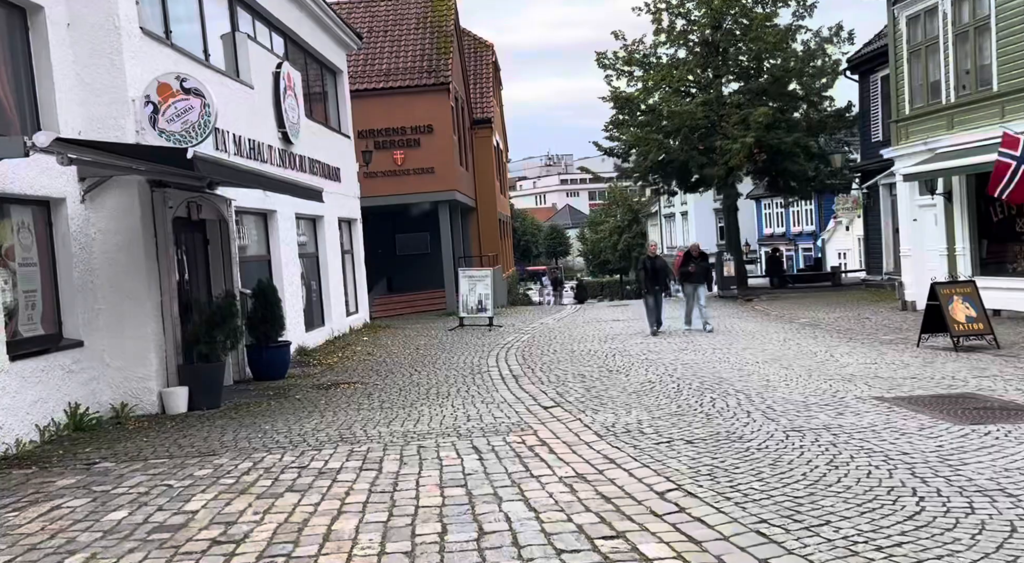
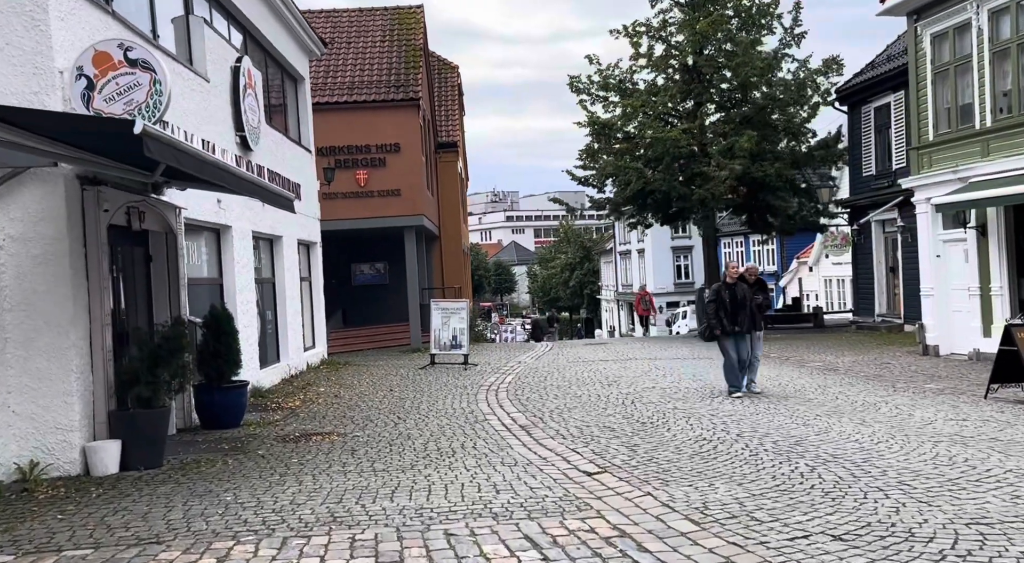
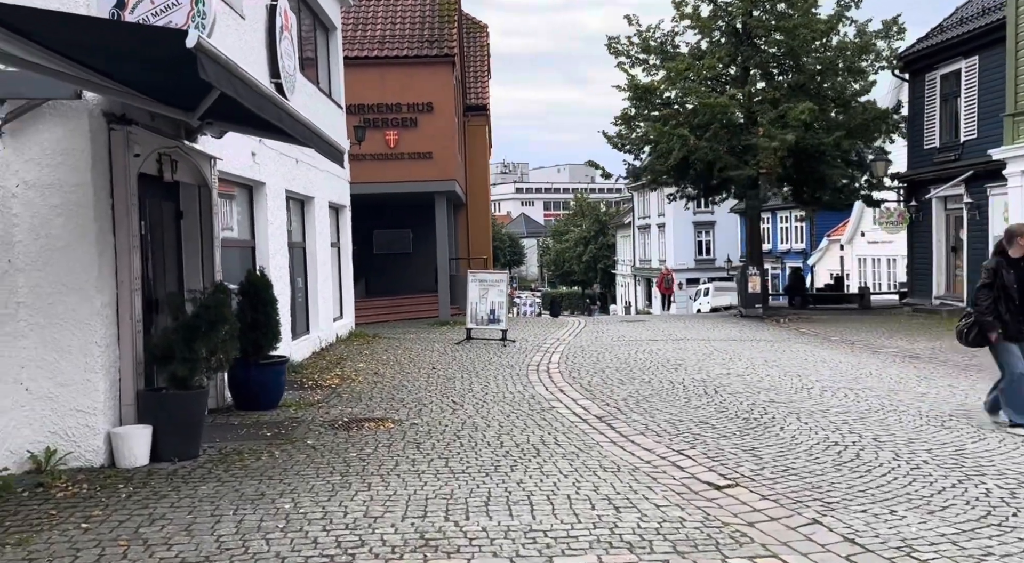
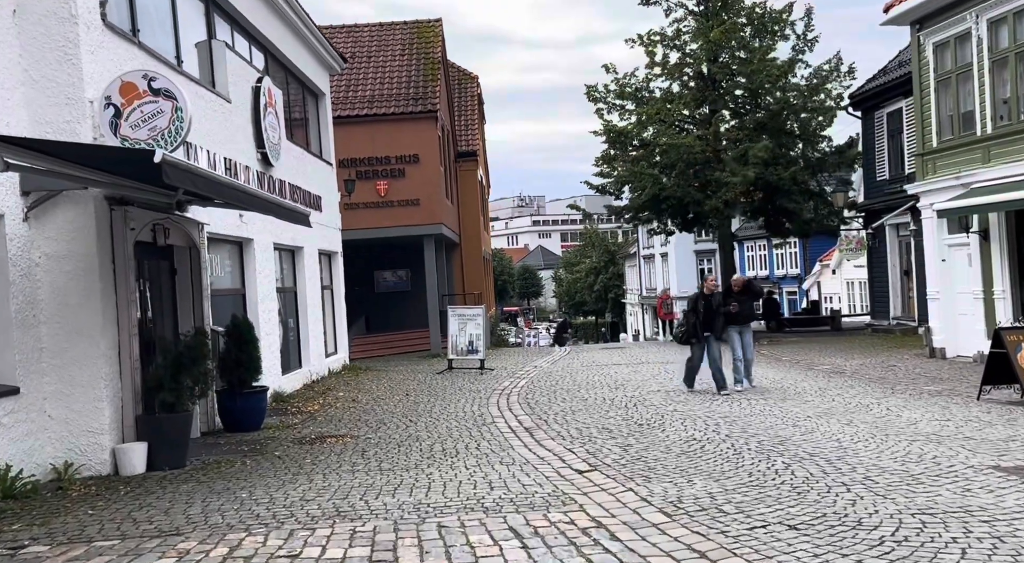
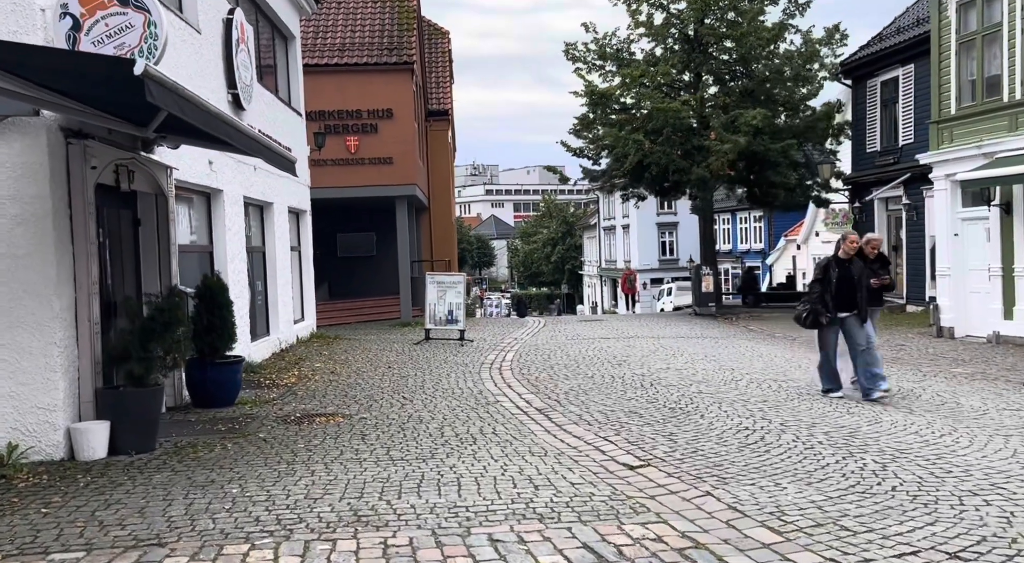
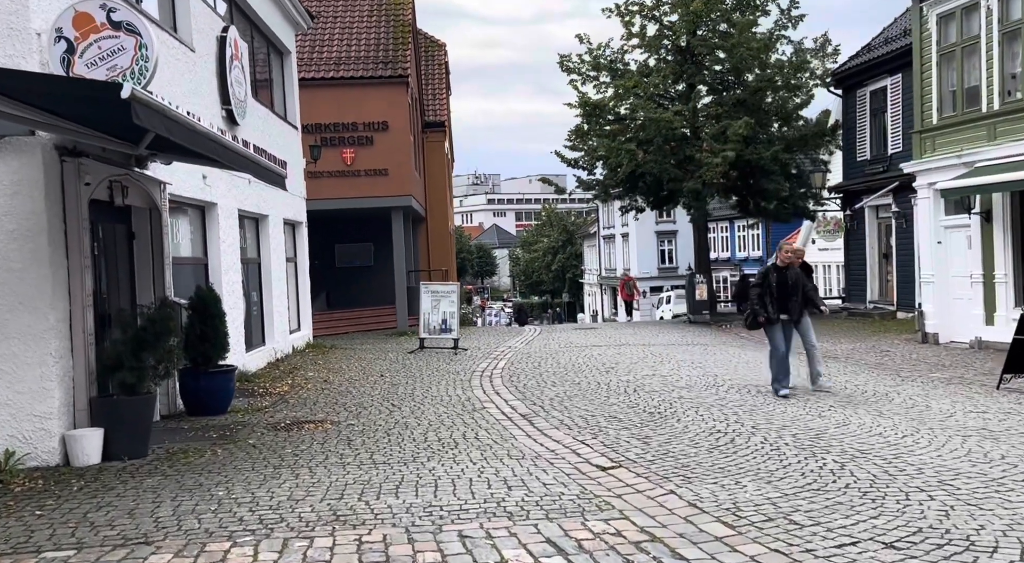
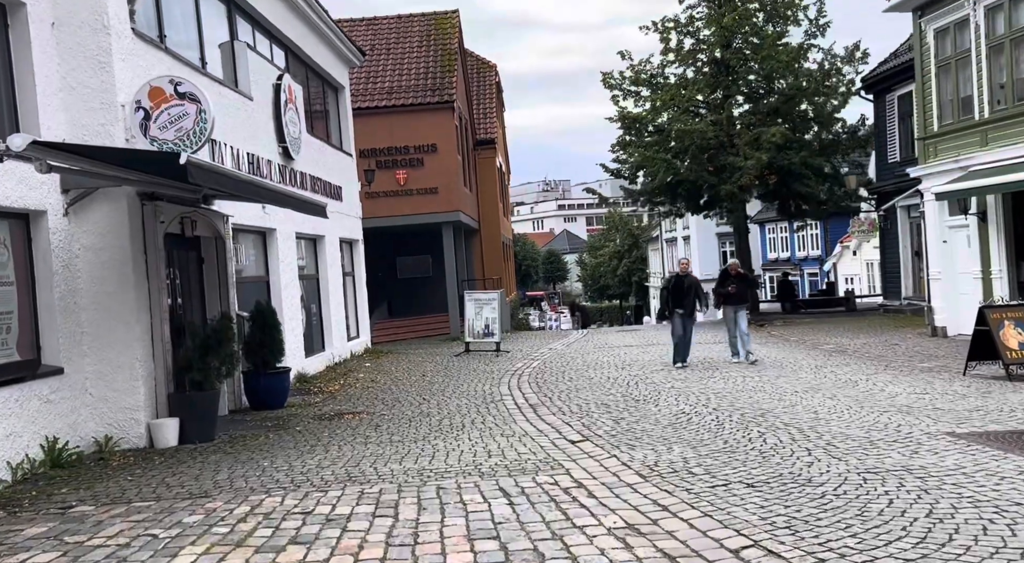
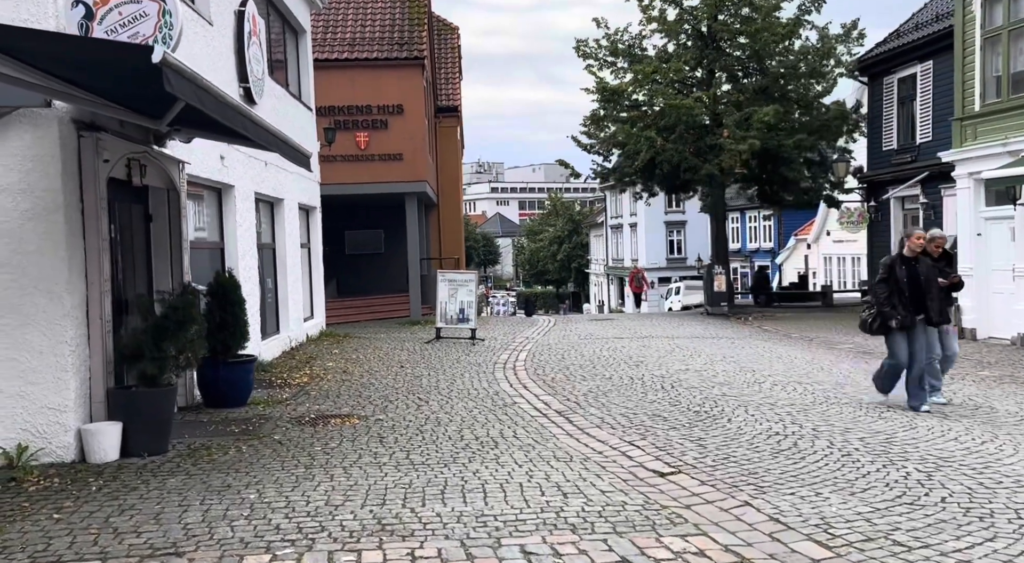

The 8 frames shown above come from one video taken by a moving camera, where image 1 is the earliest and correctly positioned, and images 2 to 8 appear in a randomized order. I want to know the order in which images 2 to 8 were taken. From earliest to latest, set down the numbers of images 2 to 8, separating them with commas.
7, 4, 2, 6, 5, 8, 3
